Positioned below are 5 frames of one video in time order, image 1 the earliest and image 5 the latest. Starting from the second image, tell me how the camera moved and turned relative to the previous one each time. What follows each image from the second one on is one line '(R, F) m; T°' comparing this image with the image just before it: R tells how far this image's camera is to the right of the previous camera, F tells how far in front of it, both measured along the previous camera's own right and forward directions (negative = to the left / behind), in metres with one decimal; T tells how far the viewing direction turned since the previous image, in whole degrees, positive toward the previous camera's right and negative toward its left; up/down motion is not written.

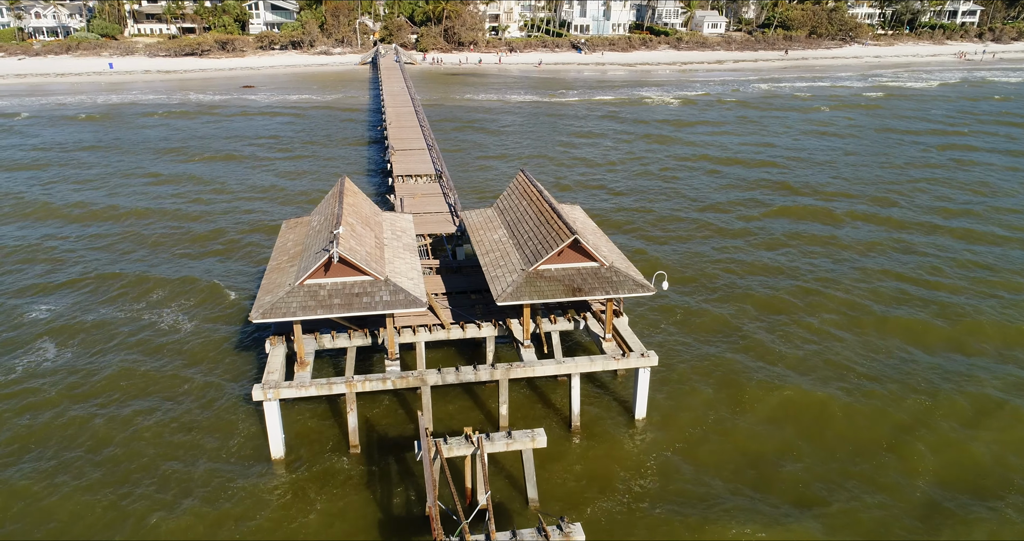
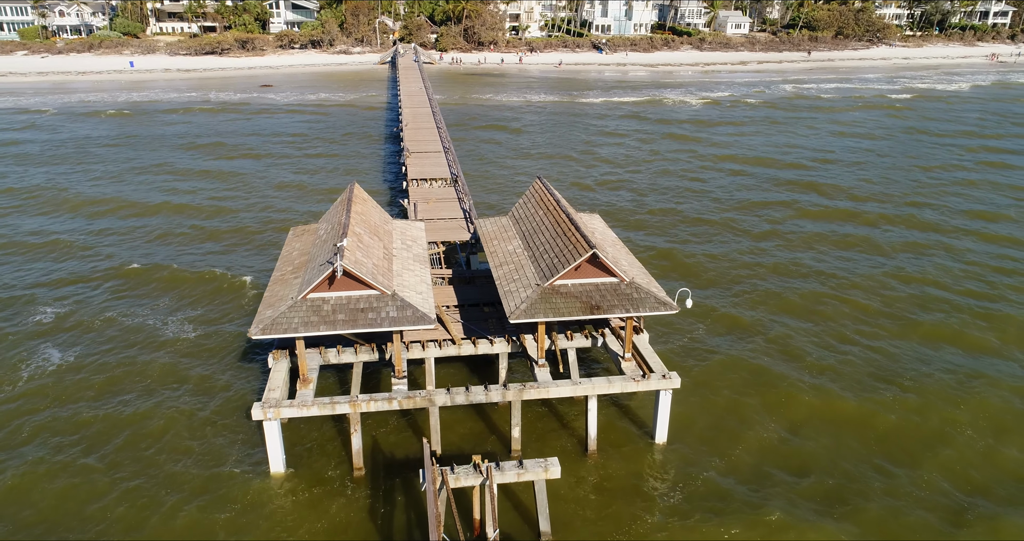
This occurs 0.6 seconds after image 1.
(+0.1, +0.9) m; -2°
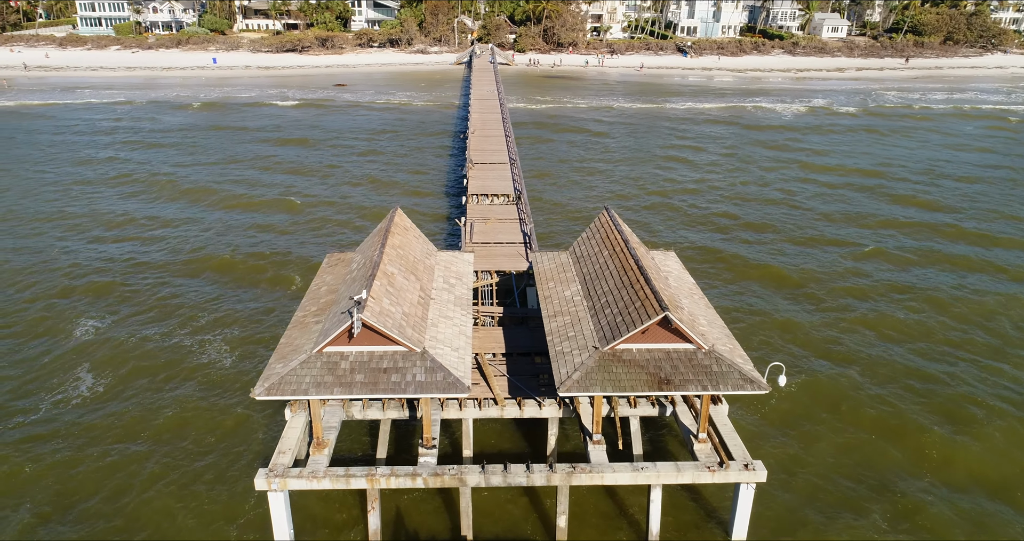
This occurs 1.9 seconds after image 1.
(+0.3, +2.7) m; -6°
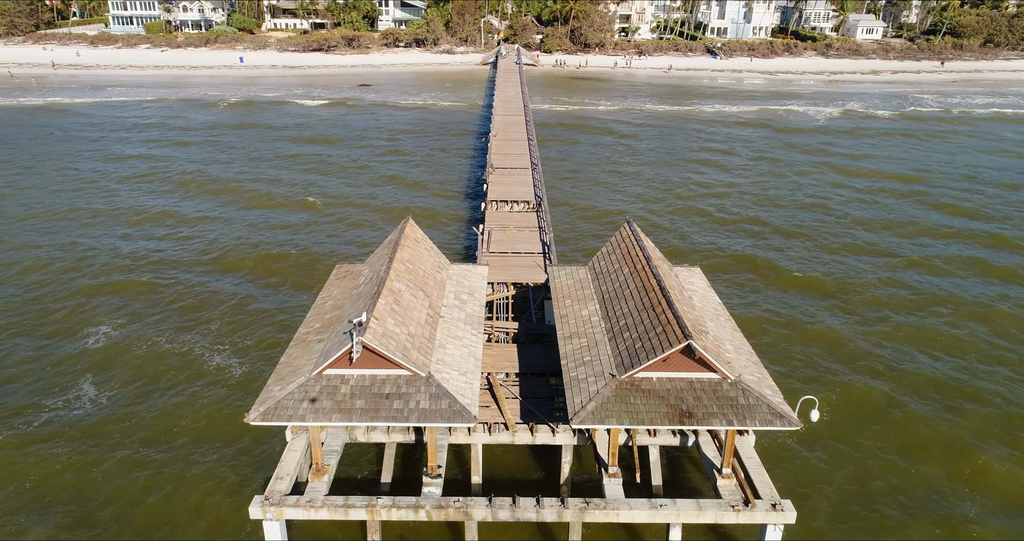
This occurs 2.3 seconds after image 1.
(+0.2, +0.8) m; -2°
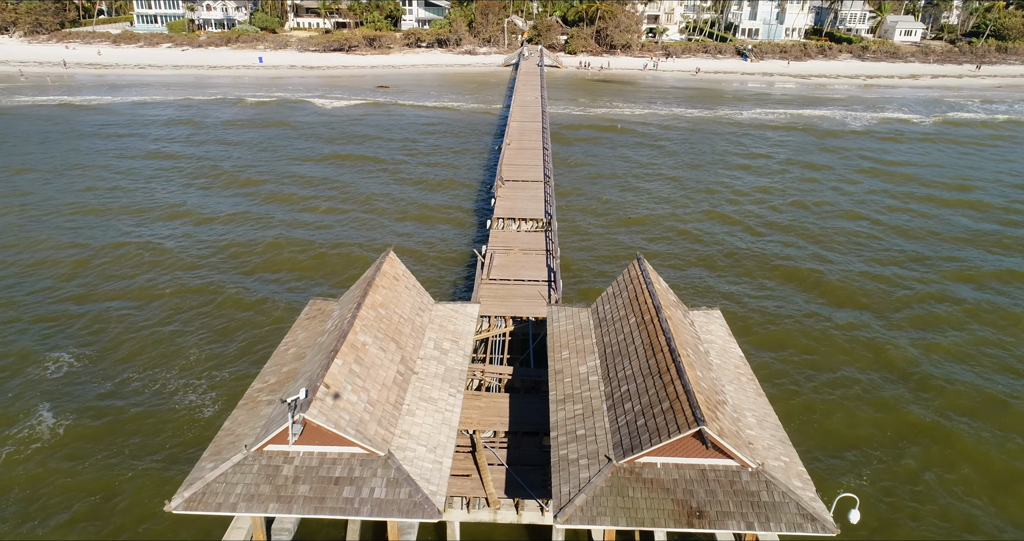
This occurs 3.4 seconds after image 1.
(+0.7, +2.1) m; -2°
